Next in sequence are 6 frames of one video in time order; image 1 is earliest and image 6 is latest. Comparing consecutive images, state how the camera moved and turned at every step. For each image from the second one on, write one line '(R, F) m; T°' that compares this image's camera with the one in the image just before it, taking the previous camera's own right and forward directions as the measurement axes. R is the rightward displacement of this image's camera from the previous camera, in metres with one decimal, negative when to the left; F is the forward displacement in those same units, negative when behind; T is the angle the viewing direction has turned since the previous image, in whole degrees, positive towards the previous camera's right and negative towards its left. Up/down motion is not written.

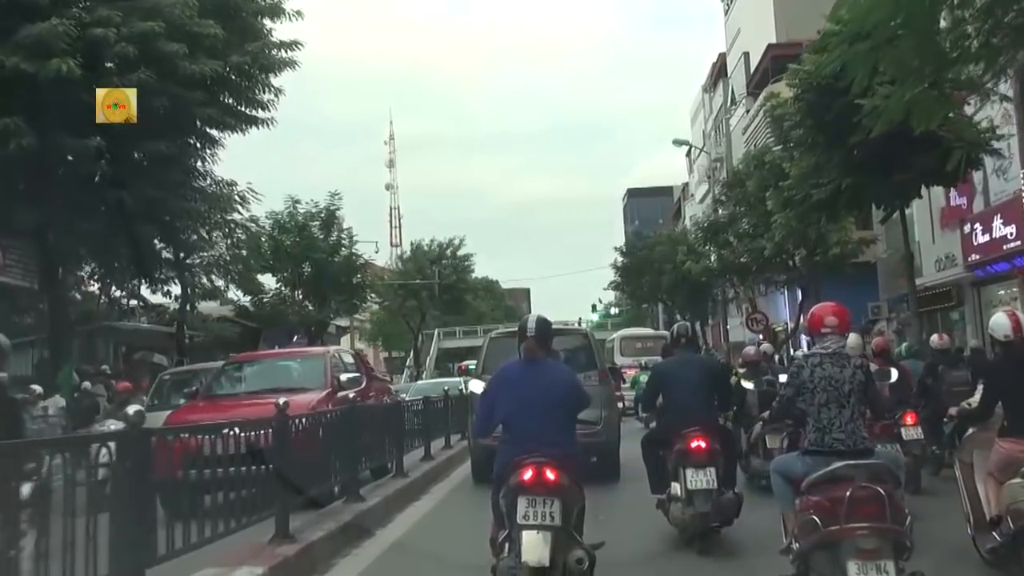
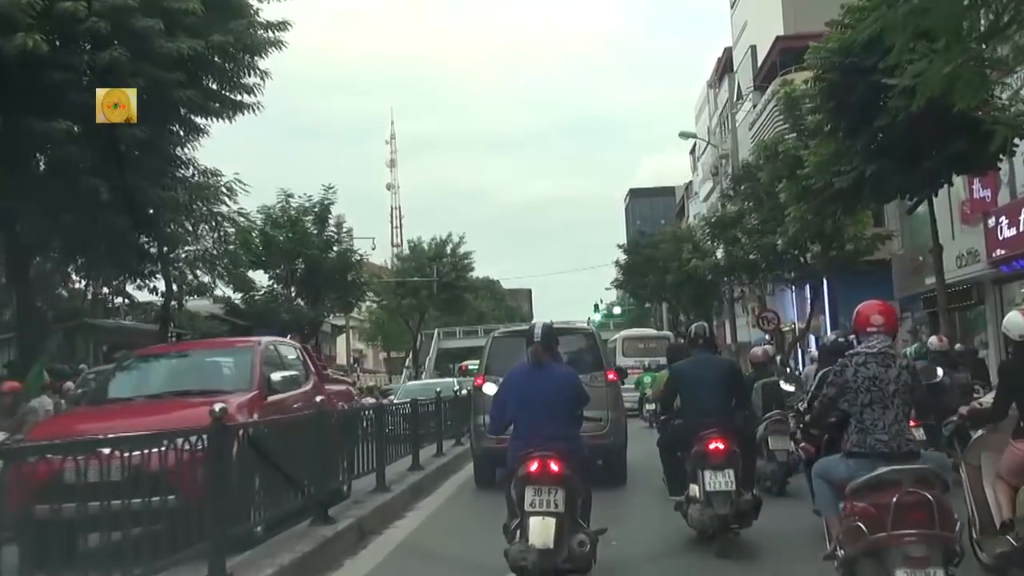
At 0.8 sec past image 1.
(0.0, +1.0) m; 0°
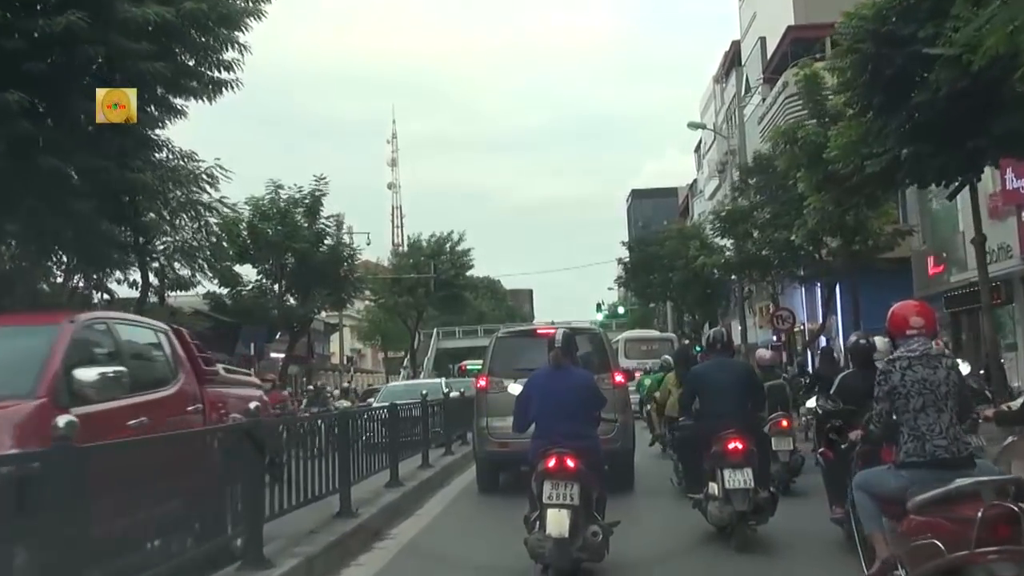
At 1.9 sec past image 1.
(0.0, +1.3) m; 0°
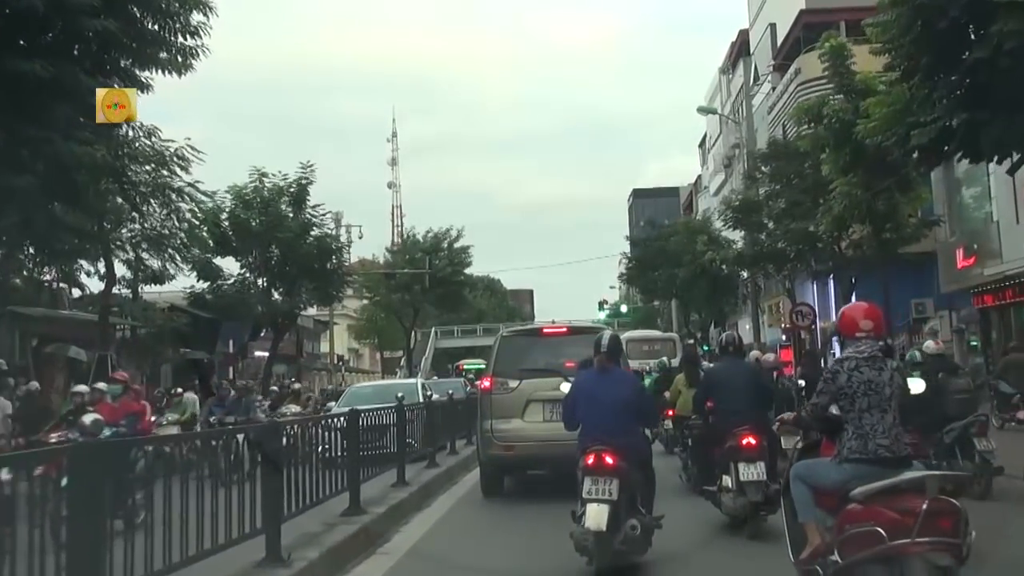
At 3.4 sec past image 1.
(0.0, +1.6) m; 0°
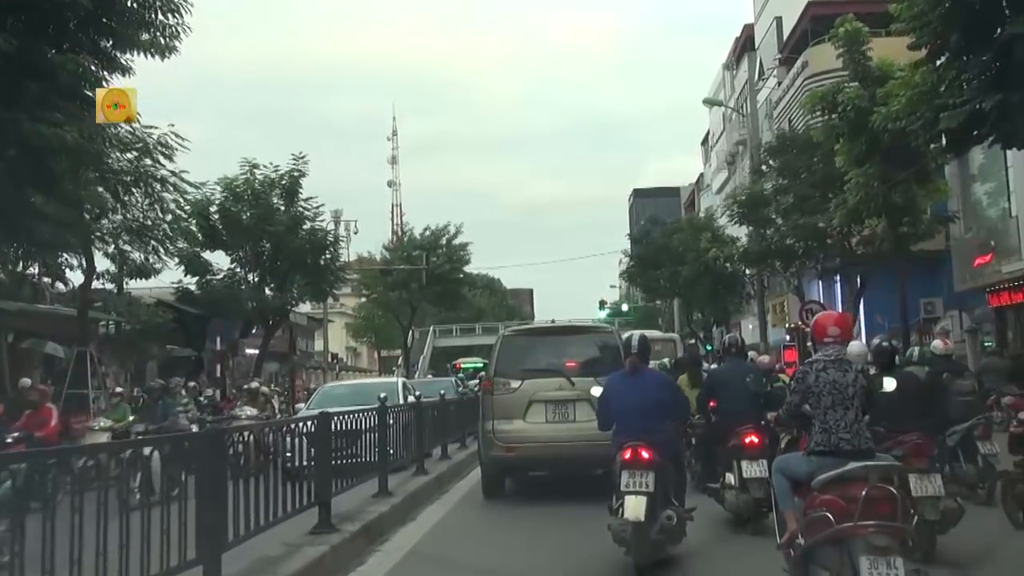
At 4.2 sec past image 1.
(0.0, +0.8) m; 0°
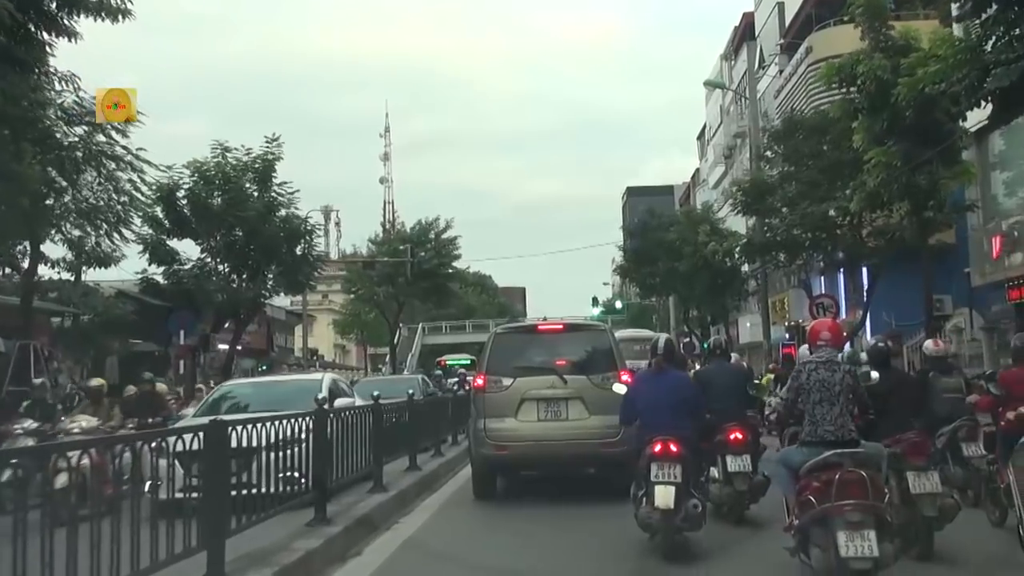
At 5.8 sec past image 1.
(+0.1, +1.4) m; 0°
